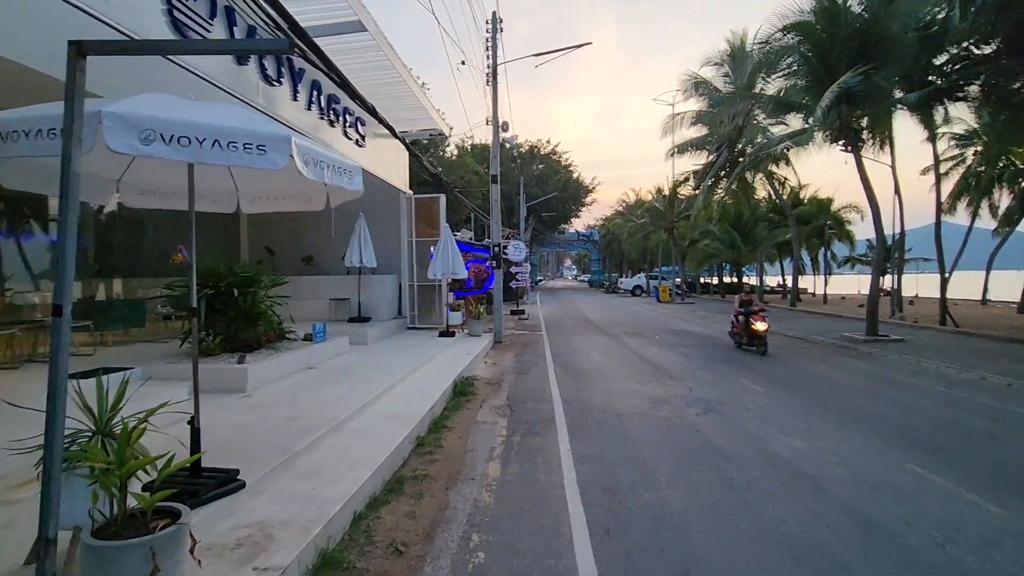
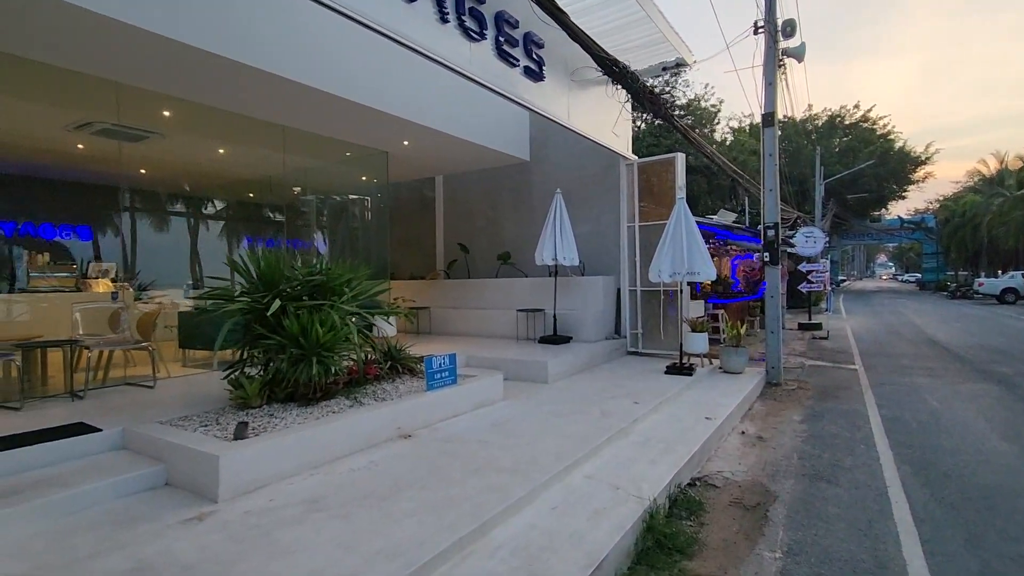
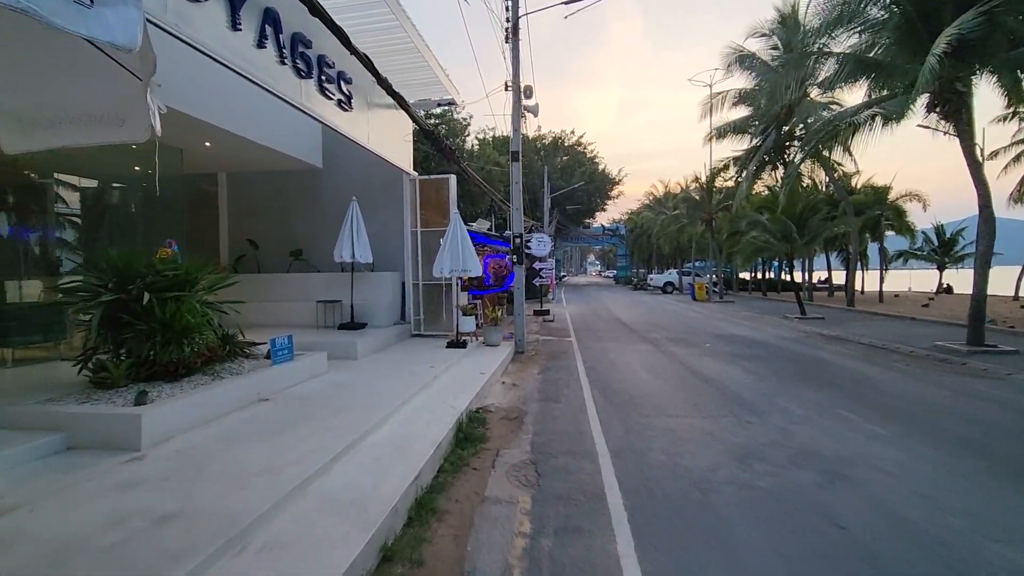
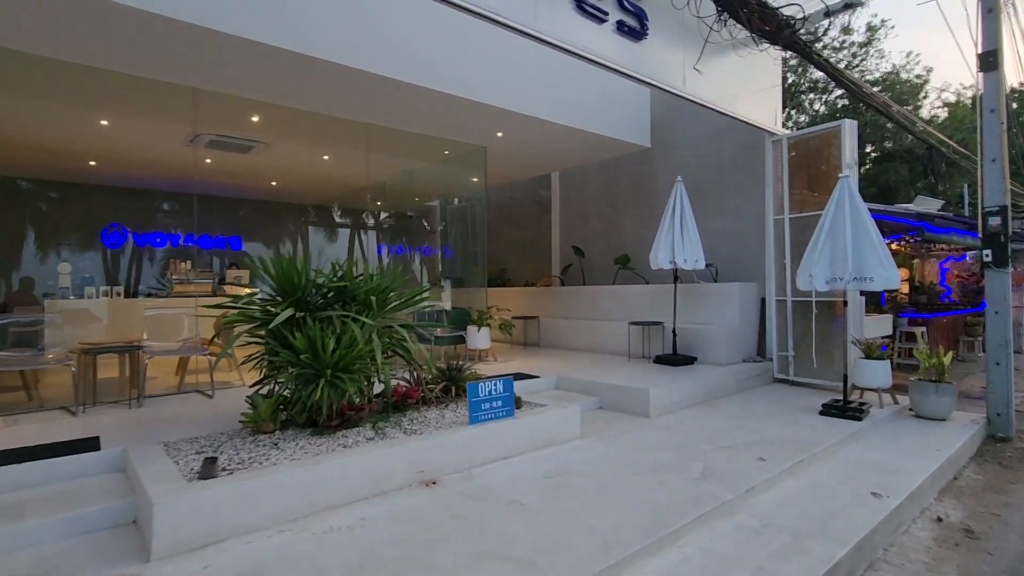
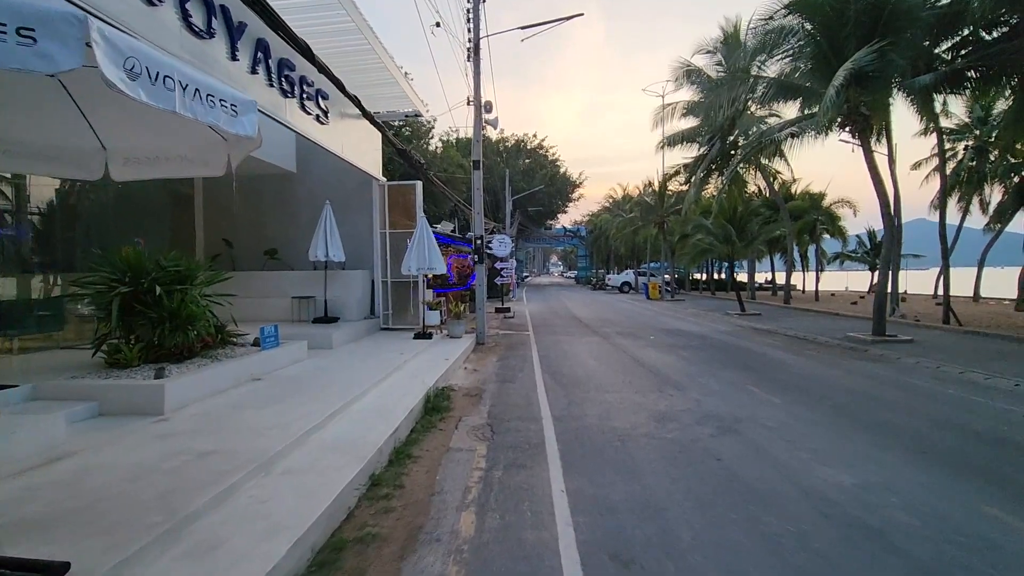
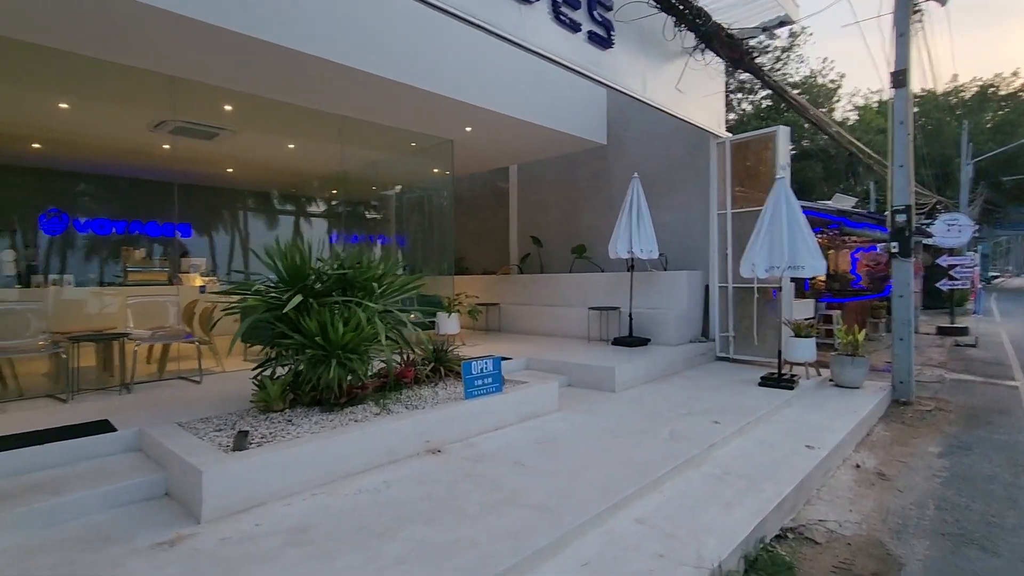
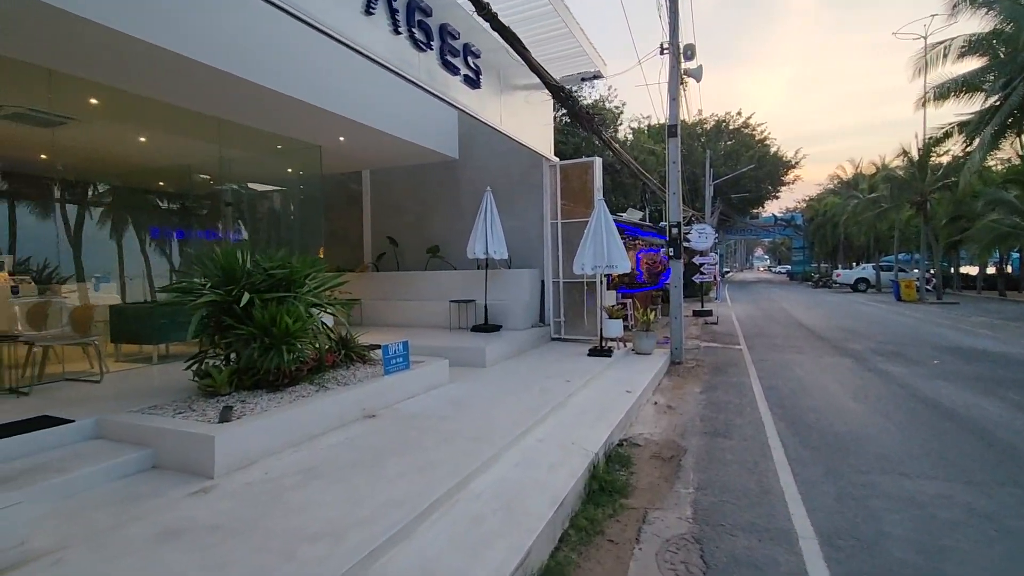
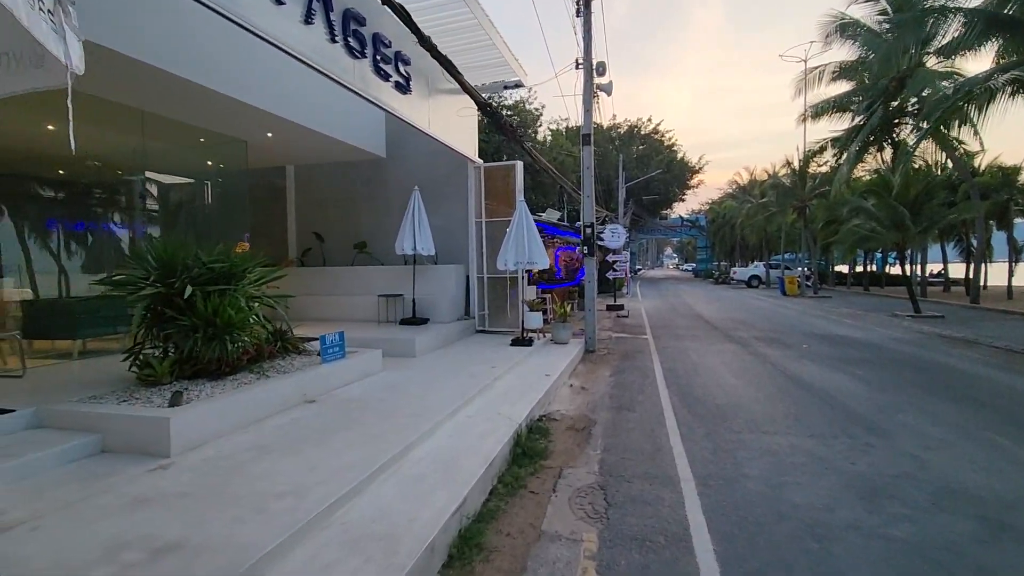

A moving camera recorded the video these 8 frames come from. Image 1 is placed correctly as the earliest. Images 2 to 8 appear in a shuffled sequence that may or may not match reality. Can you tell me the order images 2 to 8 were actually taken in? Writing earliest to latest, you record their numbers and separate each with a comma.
5, 3, 8, 7, 2, 6, 4
